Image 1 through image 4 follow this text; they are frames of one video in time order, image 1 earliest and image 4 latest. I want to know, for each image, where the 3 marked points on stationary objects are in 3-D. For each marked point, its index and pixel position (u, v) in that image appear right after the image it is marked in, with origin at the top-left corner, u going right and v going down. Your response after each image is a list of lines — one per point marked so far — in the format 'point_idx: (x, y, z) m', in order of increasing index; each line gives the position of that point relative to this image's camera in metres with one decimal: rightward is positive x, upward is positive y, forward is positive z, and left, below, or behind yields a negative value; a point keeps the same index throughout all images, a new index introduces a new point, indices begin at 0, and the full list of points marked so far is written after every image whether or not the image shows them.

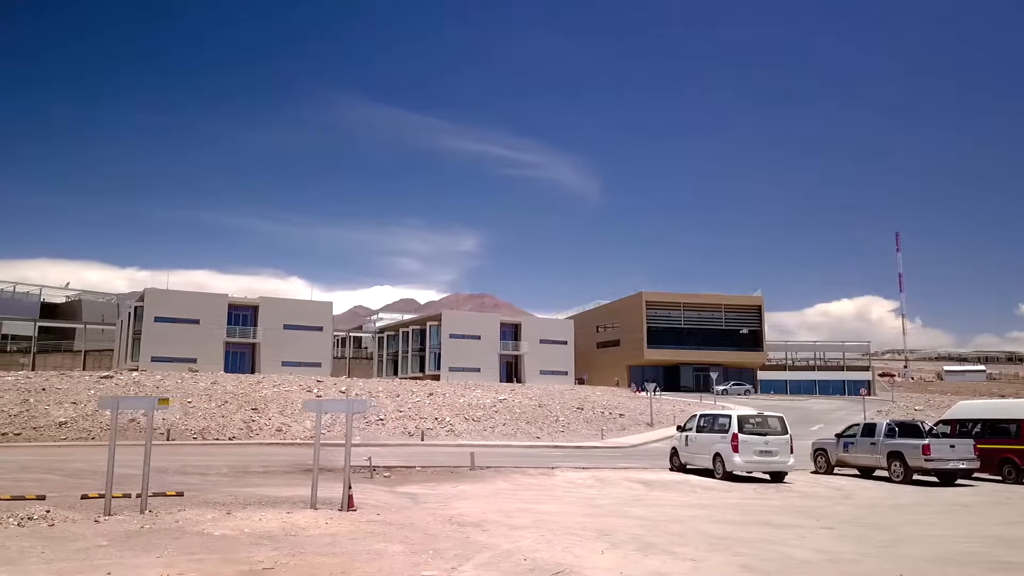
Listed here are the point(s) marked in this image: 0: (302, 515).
0: (-3.9, -4.2, +14.0) m
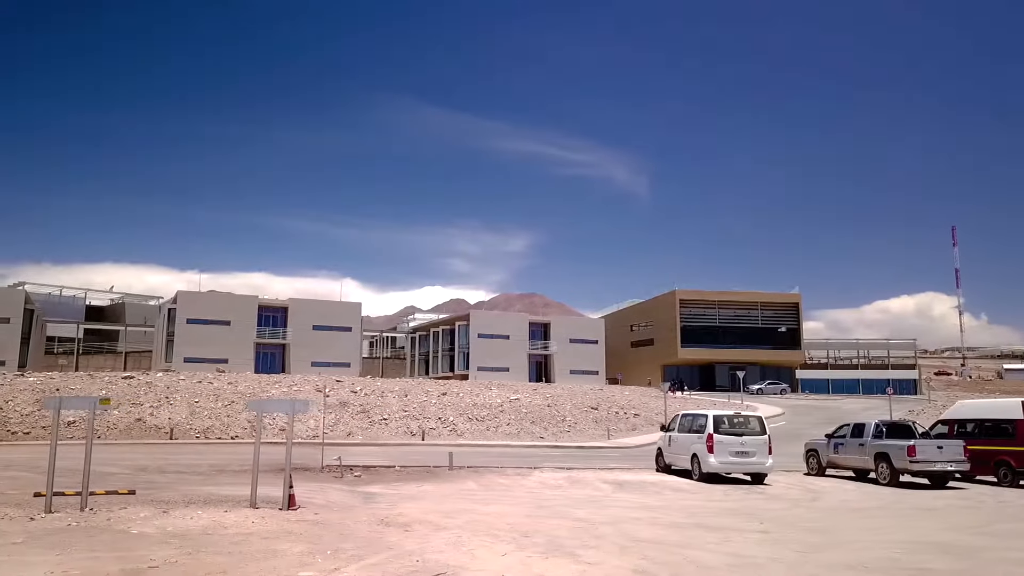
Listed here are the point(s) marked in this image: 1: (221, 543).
0: (-5.2, -4.2, +14.1) m
1: (-4.5, -3.9, +11.6) m
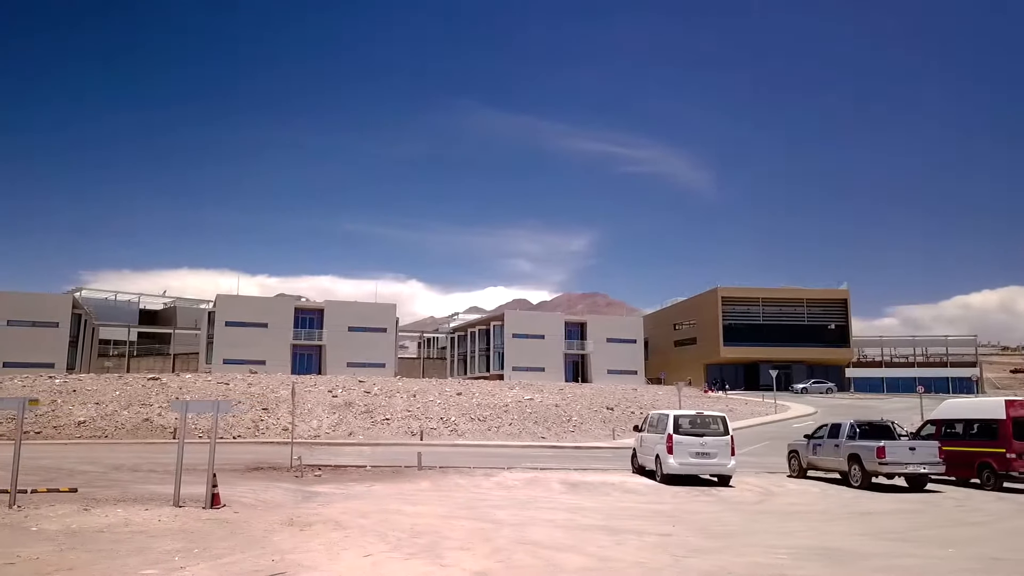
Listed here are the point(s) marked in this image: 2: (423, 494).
0: (-6.9, -4.3, +14.5) m
1: (-6.4, -4.0, +11.9) m
2: (-2.2, -5.2, +19.2) m
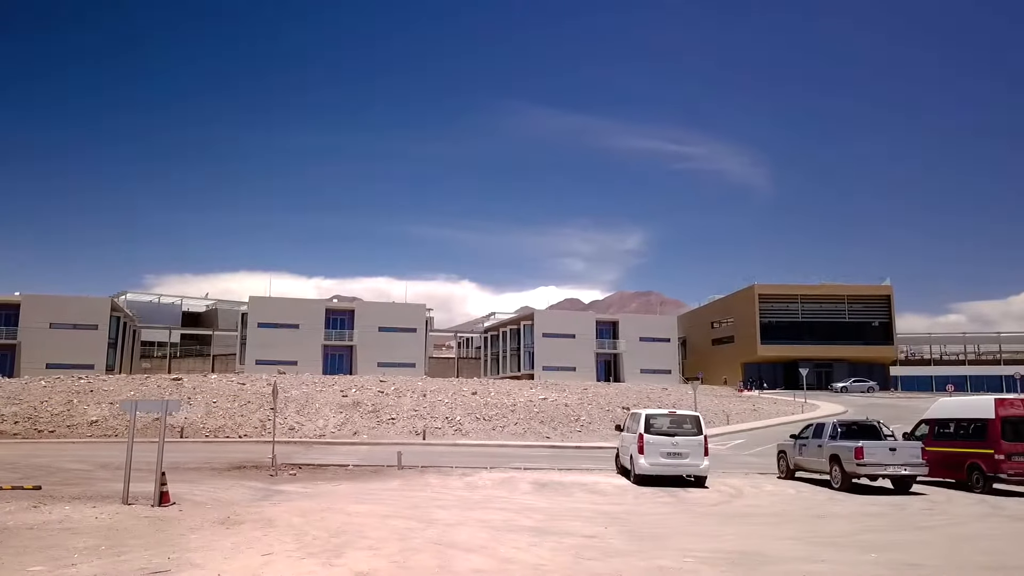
0: (-8.2, -4.3, +14.7) m
1: (-7.8, -4.0, +12.2) m
2: (-3.2, -5.2, +19.2) m
